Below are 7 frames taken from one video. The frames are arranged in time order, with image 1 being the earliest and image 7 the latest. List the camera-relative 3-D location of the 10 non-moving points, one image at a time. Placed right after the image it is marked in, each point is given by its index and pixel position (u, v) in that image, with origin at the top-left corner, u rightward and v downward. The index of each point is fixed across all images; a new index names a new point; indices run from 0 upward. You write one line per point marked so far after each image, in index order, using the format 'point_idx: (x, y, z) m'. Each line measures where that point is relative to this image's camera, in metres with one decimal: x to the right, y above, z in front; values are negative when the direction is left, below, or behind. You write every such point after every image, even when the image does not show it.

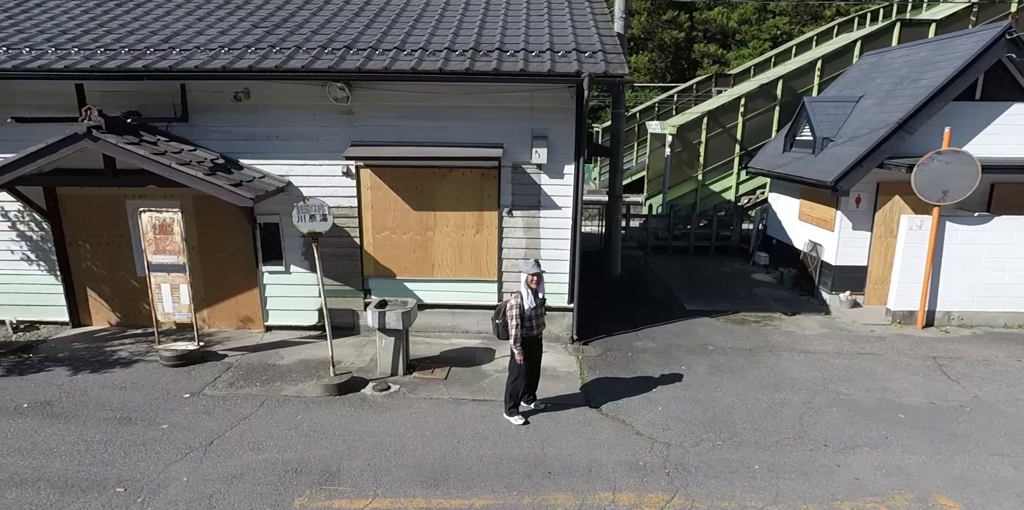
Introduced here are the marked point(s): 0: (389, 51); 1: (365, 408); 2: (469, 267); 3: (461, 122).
0: (-1.5, +2.5, +6.4) m
1: (-1.6, -1.6, +5.5) m
2: (-0.6, -0.2, +6.9) m
3: (-0.6, +1.7, +6.6) m
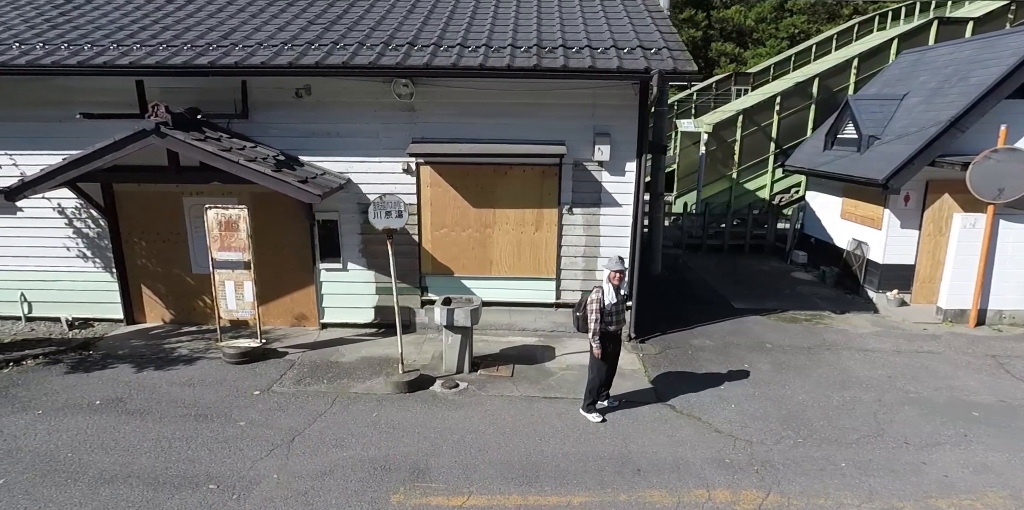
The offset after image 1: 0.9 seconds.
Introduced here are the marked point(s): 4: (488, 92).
0: (-0.7, +2.6, +6.4) m
1: (-0.8, -1.6, +5.4) m
2: (+0.2, -0.1, +6.9) m
3: (+0.1, +1.7, +6.5) m
4: (-0.3, +2.1, +6.5) m
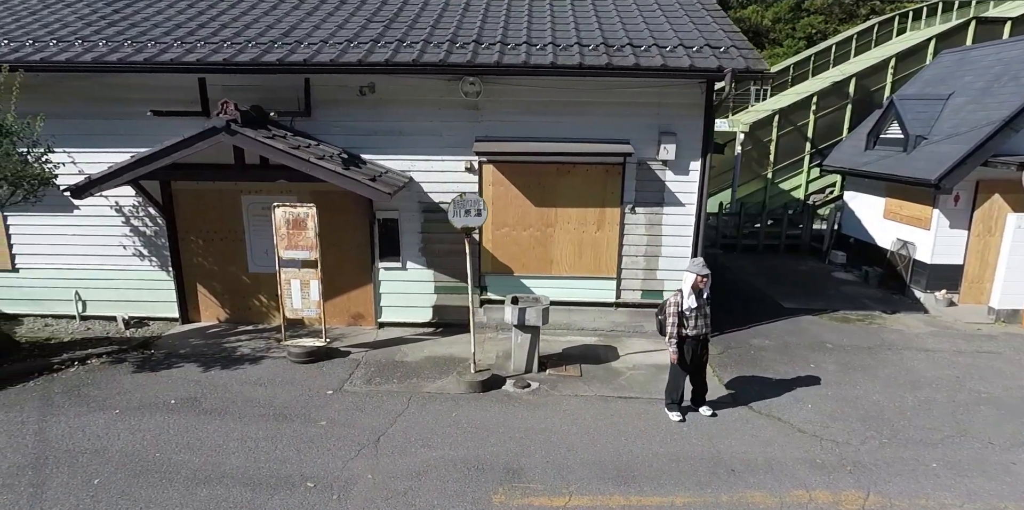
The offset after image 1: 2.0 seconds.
0: (+0.1, +2.6, +6.3) m
1: (0.0, -1.6, +5.4) m
2: (+1.0, -0.1, +6.9) m
3: (+1.0, +1.7, +6.5) m
4: (+0.5, +2.1, +6.4) m
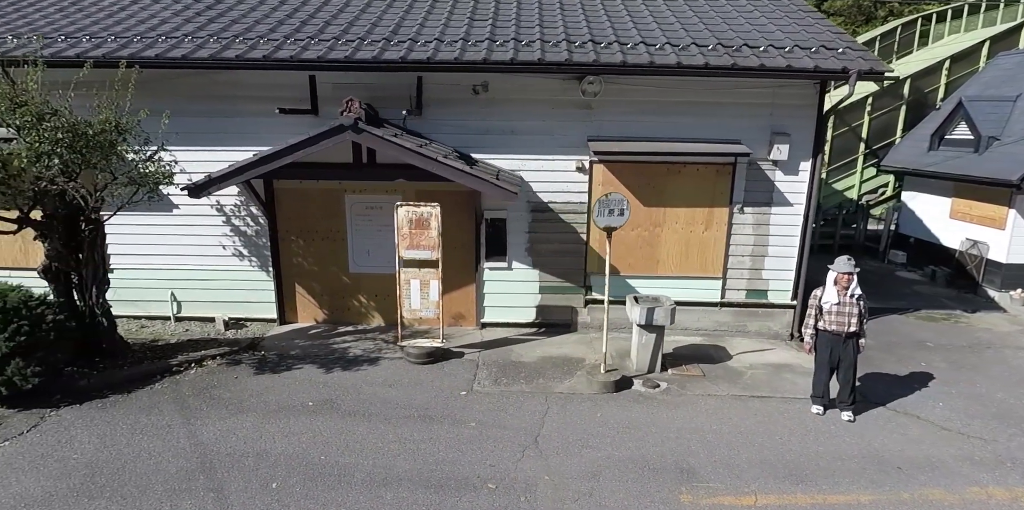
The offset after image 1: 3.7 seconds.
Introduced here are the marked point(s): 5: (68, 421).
0: (+1.5, +2.6, +6.3) m
1: (+1.5, -1.6, +5.4) m
2: (+2.5, -0.1, +6.9) m
3: (+2.4, +1.7, +6.5) m
4: (+2.0, +2.1, +6.4) m
5: (-4.2, -1.6, +4.9) m
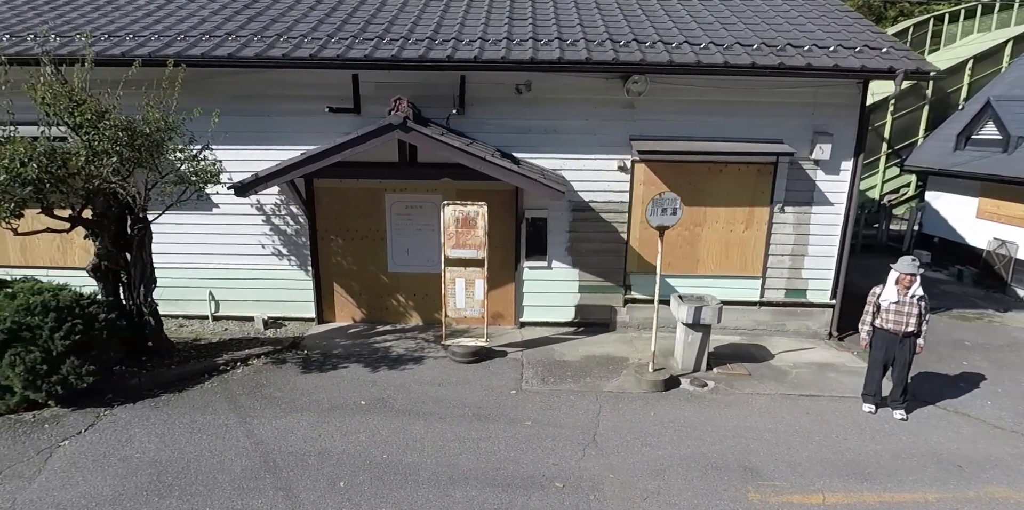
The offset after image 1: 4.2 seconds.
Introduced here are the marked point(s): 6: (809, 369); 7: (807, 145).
0: (+2.1, +2.6, +6.3) m
1: (+2.0, -1.6, +5.4) m
2: (+3.0, -0.1, +6.9) m
3: (+2.9, +1.7, +6.5) m
4: (+2.5, +2.1, +6.4) m
5: (-3.7, -1.6, +4.9) m
6: (+3.6, -1.4, +6.2) m
7: (+3.8, +1.4, +6.6) m
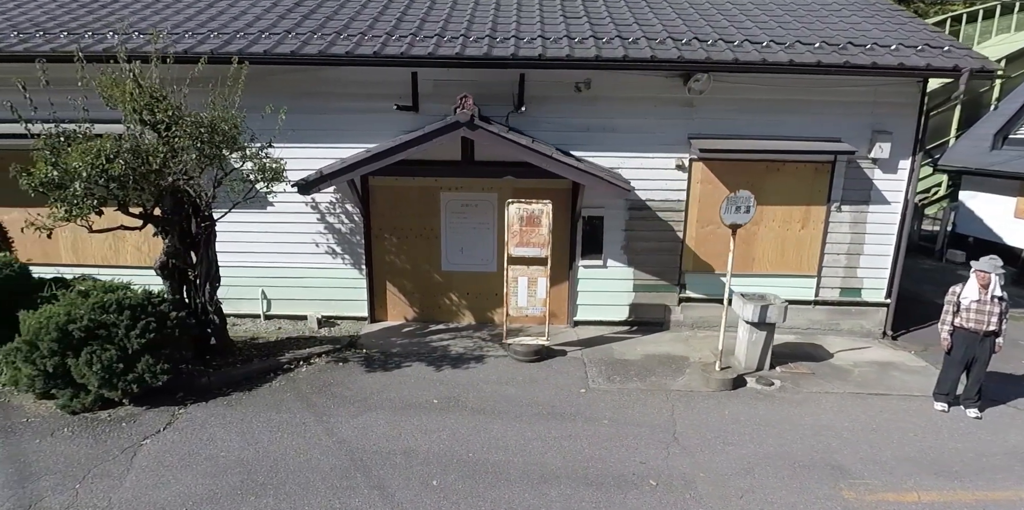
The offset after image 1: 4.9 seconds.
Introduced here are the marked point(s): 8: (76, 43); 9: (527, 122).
0: (+2.8, +2.6, +6.3) m
1: (+2.8, -1.6, +5.4) m
2: (+3.7, -0.1, +6.9) m
3: (+3.7, +1.8, +6.5) m
4: (+3.3, +2.1, +6.4) m
5: (-3.0, -1.6, +4.9) m
6: (+4.3, -1.4, +6.2) m
7: (+4.5, +1.4, +6.6) m
8: (-5.3, +2.6, +6.2) m
9: (+0.2, +1.7, +6.6) m
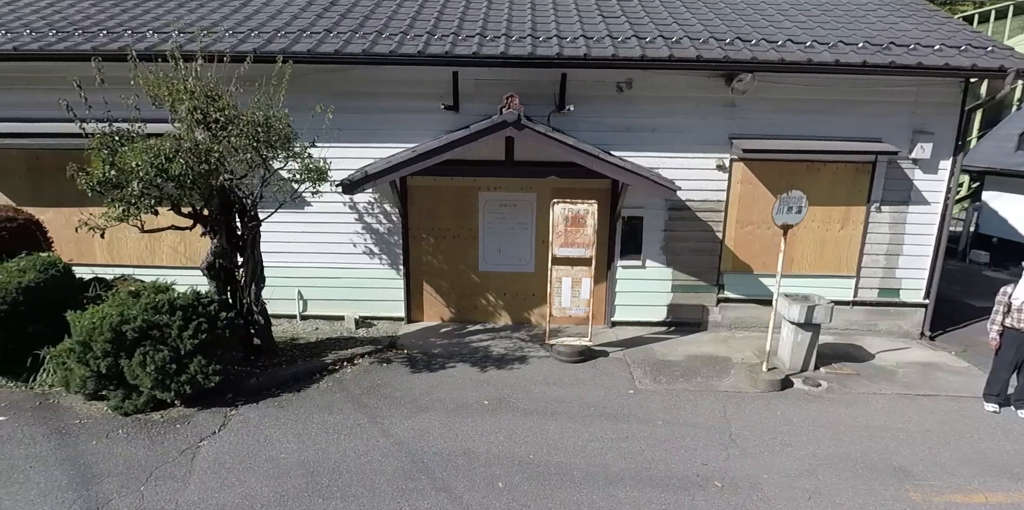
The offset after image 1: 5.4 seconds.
0: (+3.3, +2.6, +6.3) m
1: (+3.3, -1.6, +5.4) m
2: (+4.3, -0.1, +6.9) m
3: (+4.2, +1.8, +6.5) m
4: (+3.8, +2.1, +6.4) m
5: (-2.4, -1.6, +4.8) m
6: (+4.9, -1.4, +6.2) m
7: (+5.0, +1.4, +6.6) m
8: (-4.7, +2.6, +6.2) m
9: (+0.7, +1.7, +6.5) m
